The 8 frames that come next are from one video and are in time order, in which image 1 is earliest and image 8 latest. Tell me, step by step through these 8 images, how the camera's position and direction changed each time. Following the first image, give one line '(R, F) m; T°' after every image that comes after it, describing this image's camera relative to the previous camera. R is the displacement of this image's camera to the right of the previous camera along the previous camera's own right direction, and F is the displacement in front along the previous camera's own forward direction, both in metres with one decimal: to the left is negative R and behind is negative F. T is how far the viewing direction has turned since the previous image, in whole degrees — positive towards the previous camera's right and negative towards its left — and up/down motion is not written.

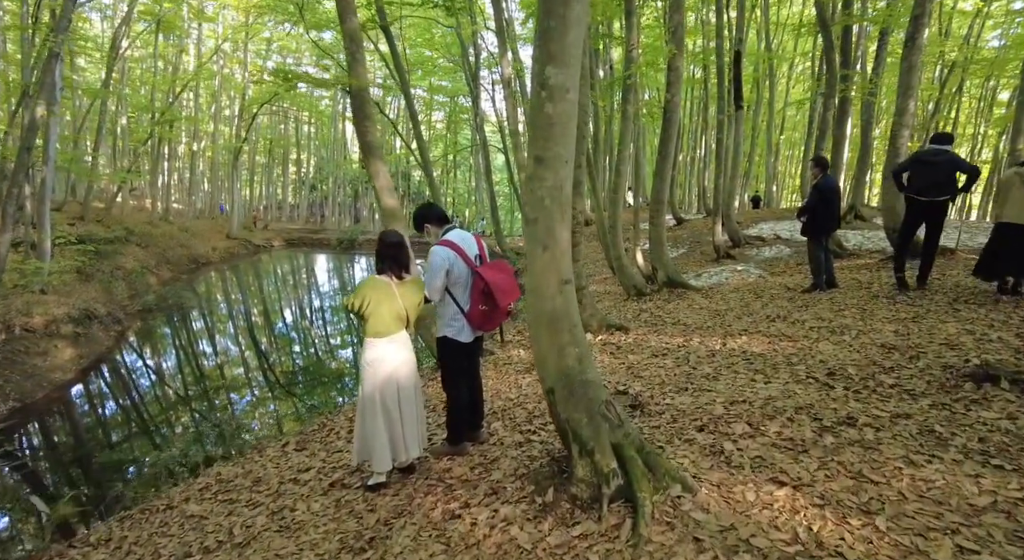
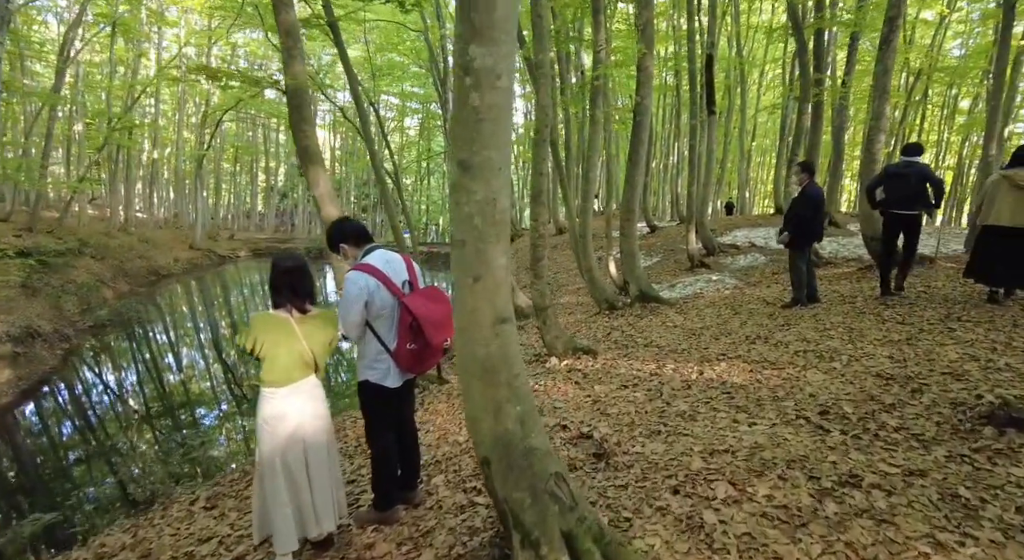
(+0.2, +0.5) m; +2°
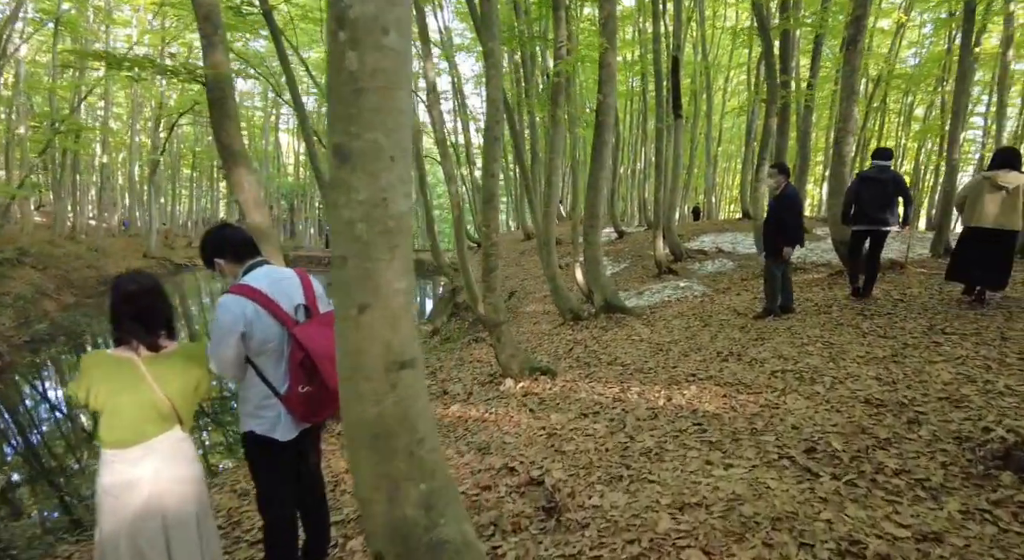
(+0.2, +0.5) m; +3°
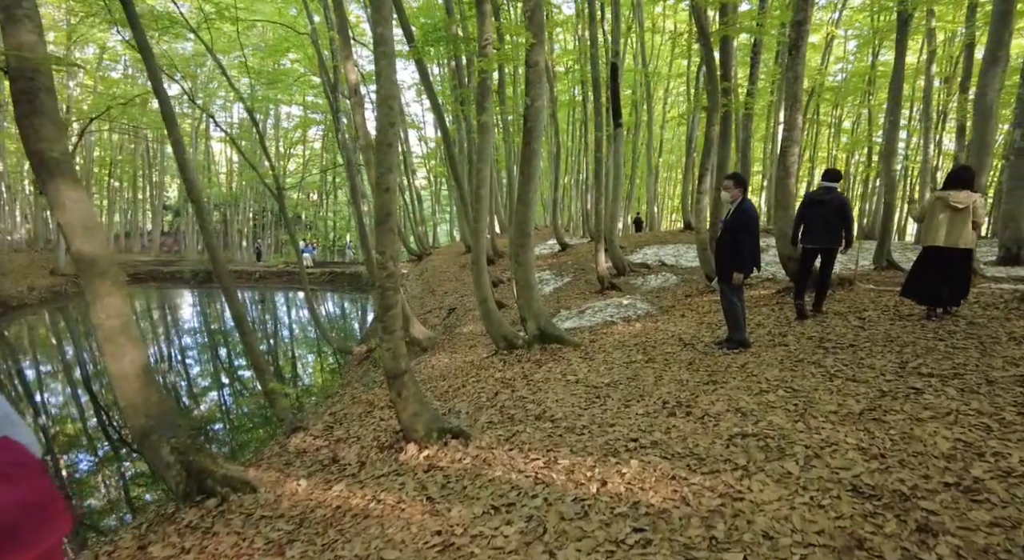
(+0.3, +0.8) m; +5°
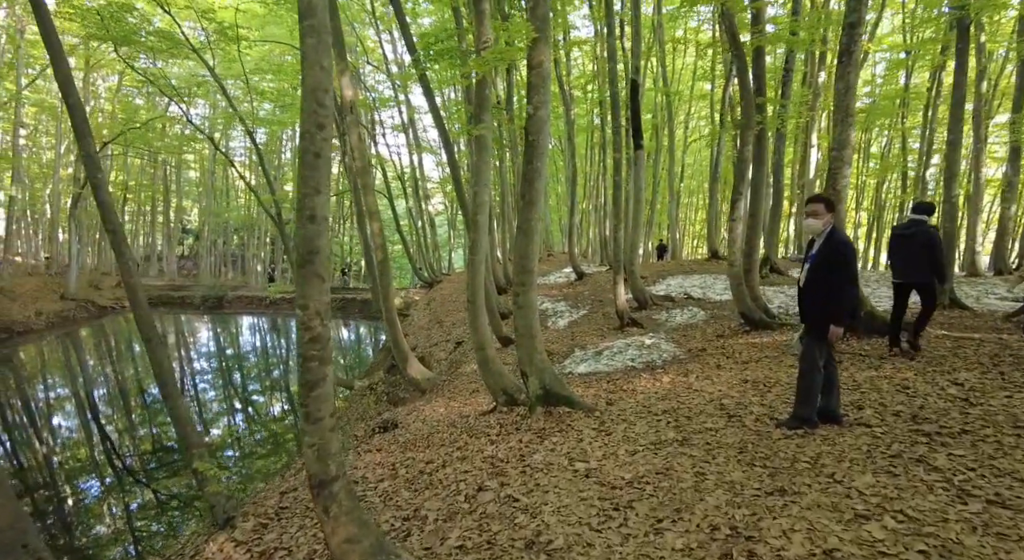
(+0.2, +1.1) m; -2°
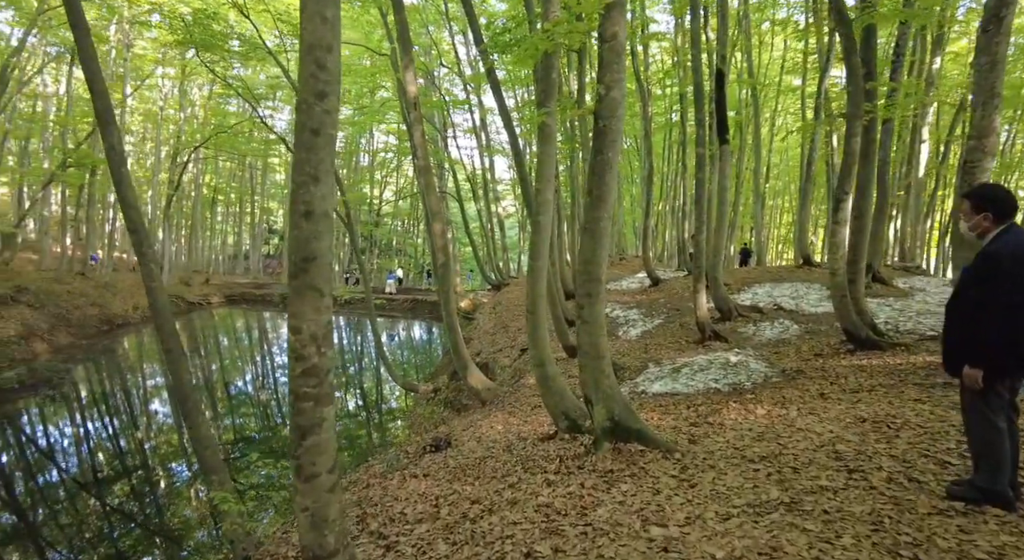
(0.0, +0.7) m; -8°
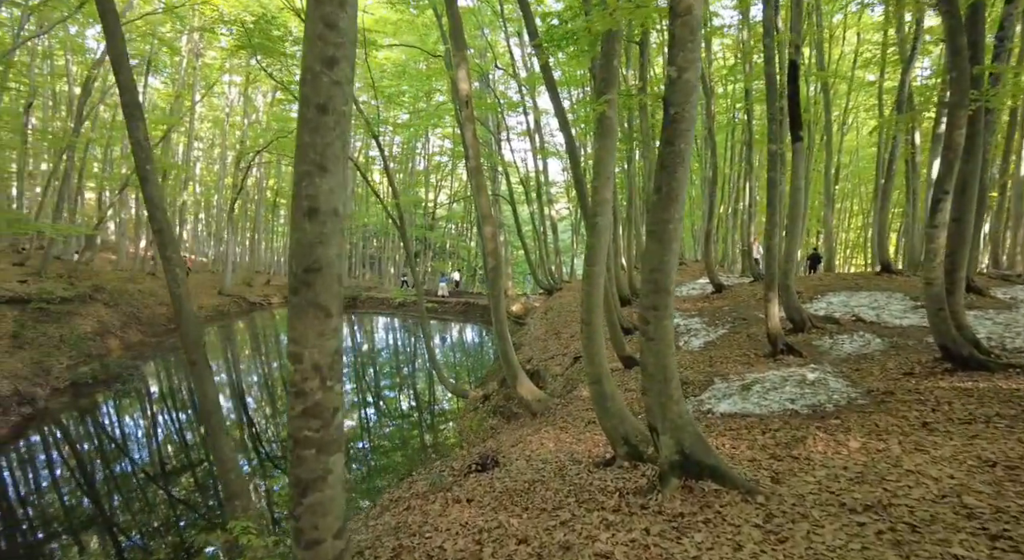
(0.0, +0.4) m; -6°
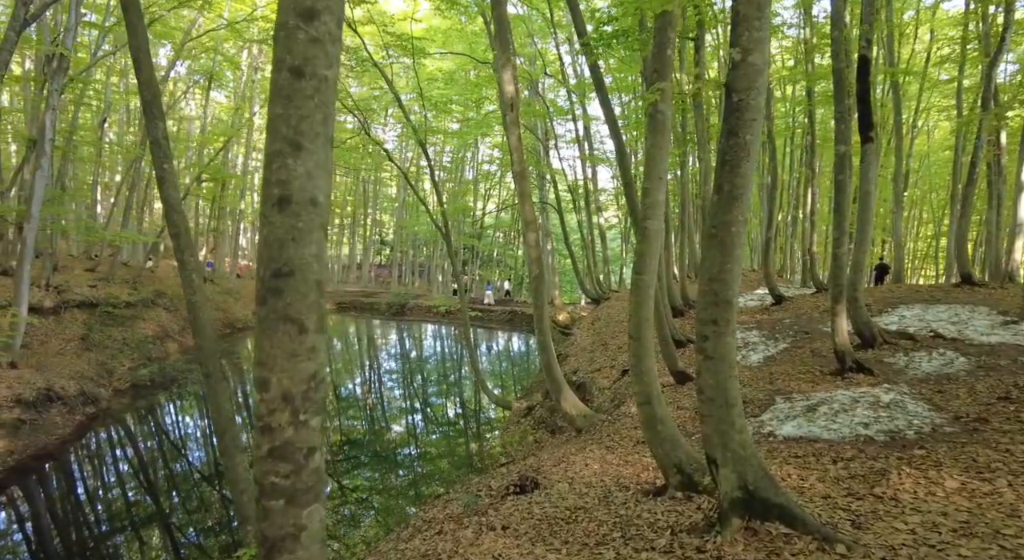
(+0.1, +0.3) m; -5°
